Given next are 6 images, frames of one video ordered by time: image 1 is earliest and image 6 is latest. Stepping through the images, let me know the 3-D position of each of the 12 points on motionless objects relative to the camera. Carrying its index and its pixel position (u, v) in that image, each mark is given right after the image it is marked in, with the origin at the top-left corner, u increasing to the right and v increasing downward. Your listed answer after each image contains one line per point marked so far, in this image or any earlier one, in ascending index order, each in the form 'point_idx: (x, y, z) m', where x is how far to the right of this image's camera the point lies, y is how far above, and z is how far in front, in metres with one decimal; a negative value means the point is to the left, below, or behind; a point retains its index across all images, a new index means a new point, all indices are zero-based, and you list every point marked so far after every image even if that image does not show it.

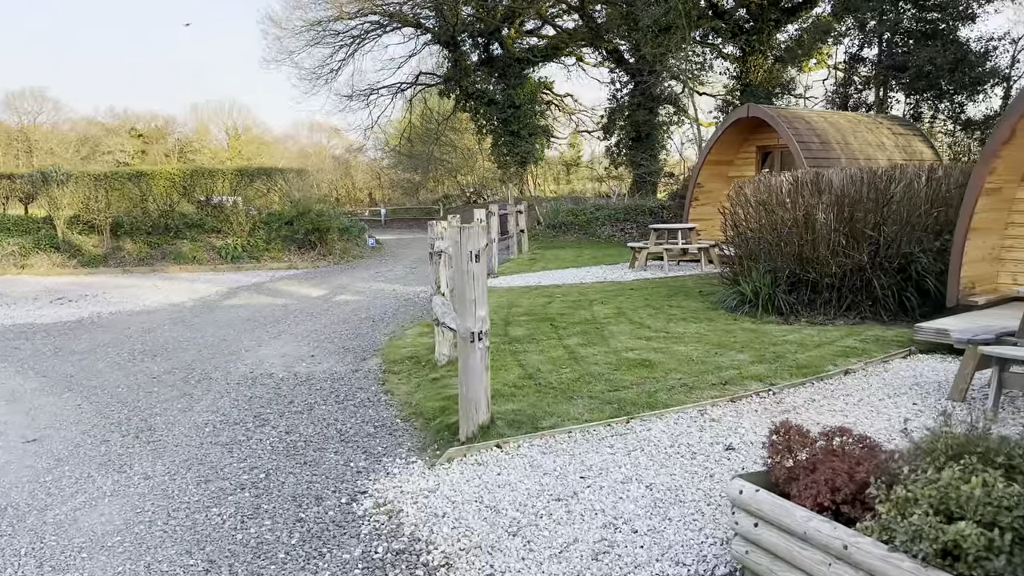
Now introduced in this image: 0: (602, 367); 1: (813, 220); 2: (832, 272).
0: (+0.6, -0.5, +5.4) m
1: (+2.9, +0.6, +7.7) m
2: (+3.1, +0.1, +7.7) m
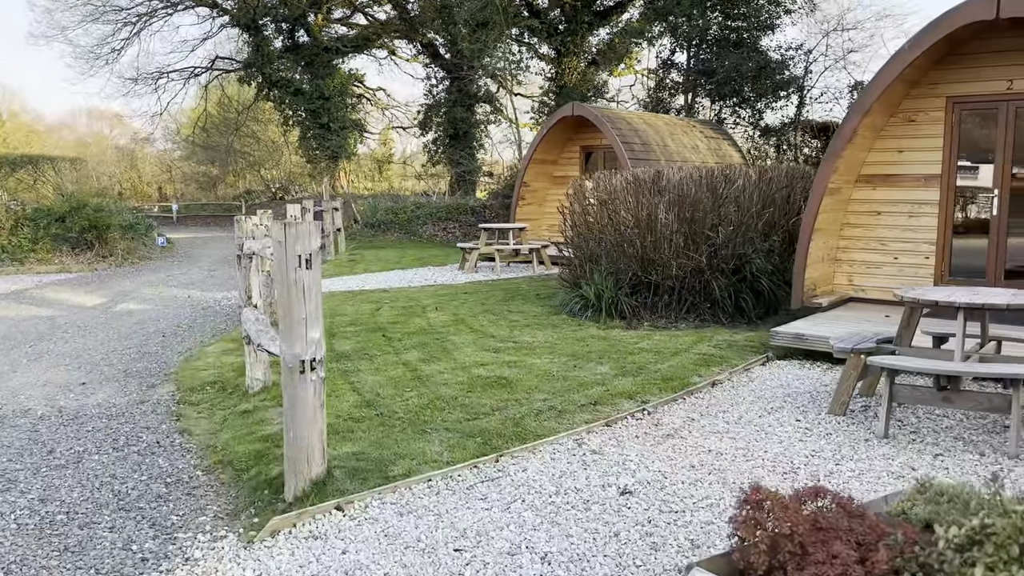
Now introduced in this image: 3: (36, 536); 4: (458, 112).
0: (-0.3, -0.6, +4.6) m
1: (+1.3, +0.6, +7.4) m
2: (+1.5, +0.1, +7.5) m
3: (-1.7, -0.9, +3.0) m
4: (-1.3, +4.1, +19.4) m
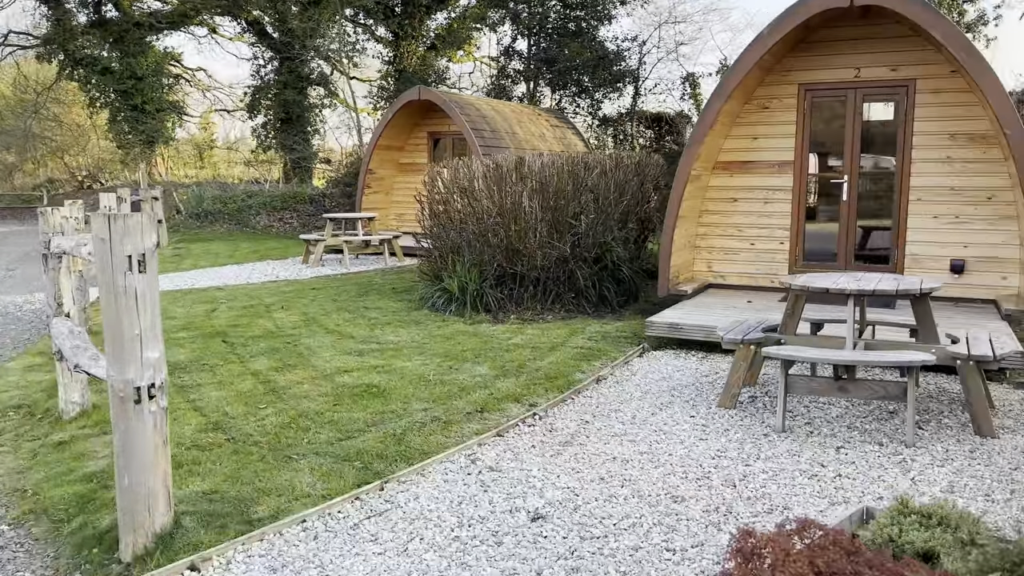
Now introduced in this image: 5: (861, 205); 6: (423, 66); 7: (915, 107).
0: (-1.0, -0.6, +4.1) m
1: (+0.1, +0.7, +7.1) m
2: (+0.3, +0.2, +7.2) m
3: (-2.0, -0.9, +2.2) m
4: (-5.0, +4.3, +18.3) m
5: (+2.7, +0.6, +6.4) m
6: (-2.1, +5.0, +18.3) m
7: (+3.0, +1.3, +6.1) m
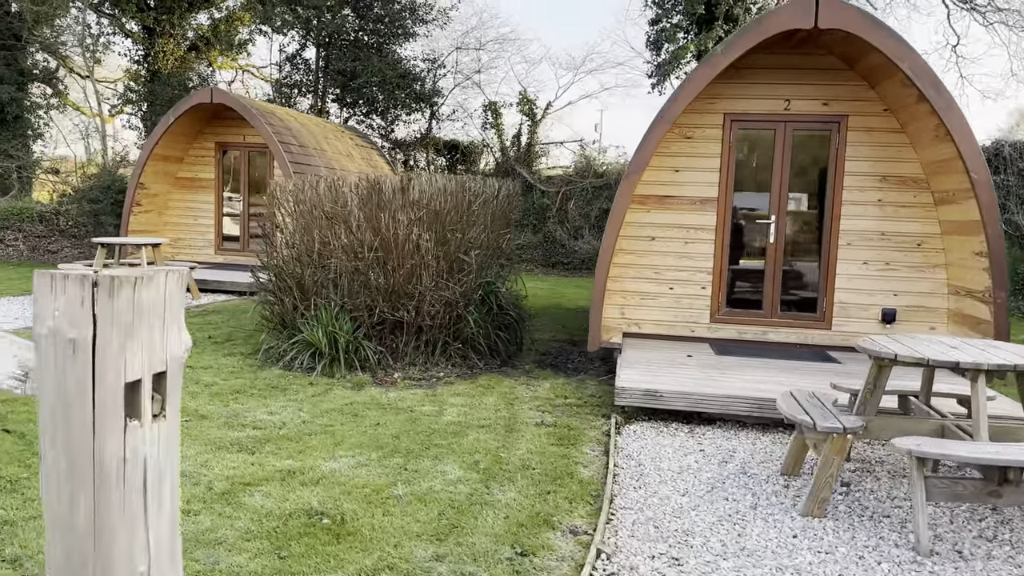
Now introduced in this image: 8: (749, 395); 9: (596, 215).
0: (-0.8, -0.8, +2.5) m
1: (-0.8, +0.3, +5.8) m
2: (-0.6, -0.2, +5.9) m
3: (-1.2, -1.1, +0.4) m
4: (-9.0, +3.6, +14.9) m
5: (+2.0, +0.3, +5.9) m
6: (-6.3, +4.3, +15.9) m
7: (+2.4, +1.0, +5.8) m
8: (+1.2, -0.6, +4.3) m
9: (+1.6, +1.4, +15.2) m
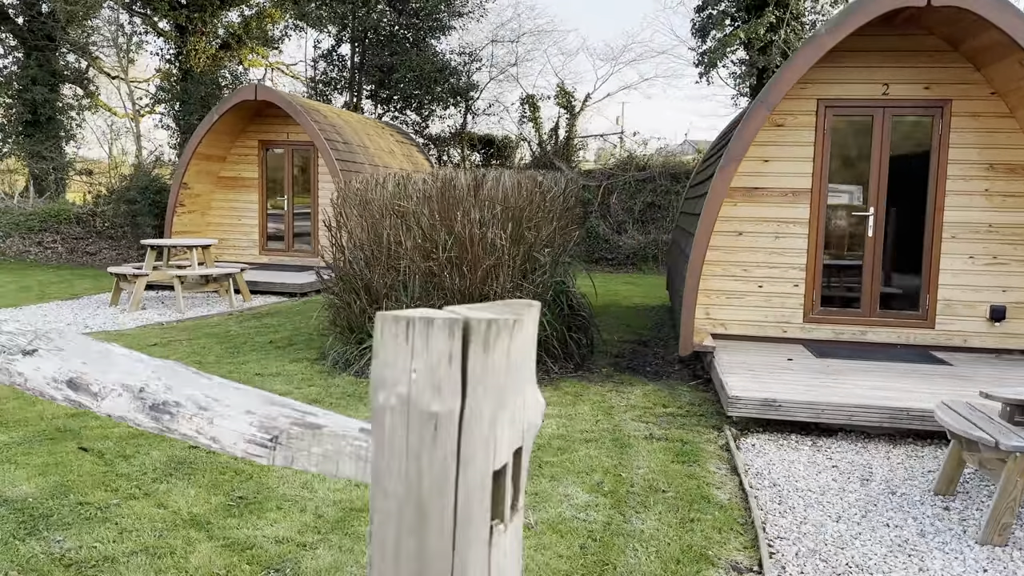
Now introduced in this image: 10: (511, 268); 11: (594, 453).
0: (-0.3, -0.9, +2.3) m
1: (-0.2, +0.3, +5.5) m
2: (-0.1, -0.2, +5.6) m
3: (-0.8, -1.2, +0.1) m
4: (-8.3, +3.6, +14.8) m
5: (+2.5, +0.3, +5.5) m
6: (-5.6, +4.3, +15.7) m
7: (+2.9, +1.0, +5.4) m
8: (+1.7, -0.6, +3.9) m
9: (+2.3, +1.4, +14.9) m
10: (0.0, +0.1, +5.6) m
11: (+0.4, -0.7, +3.6) m
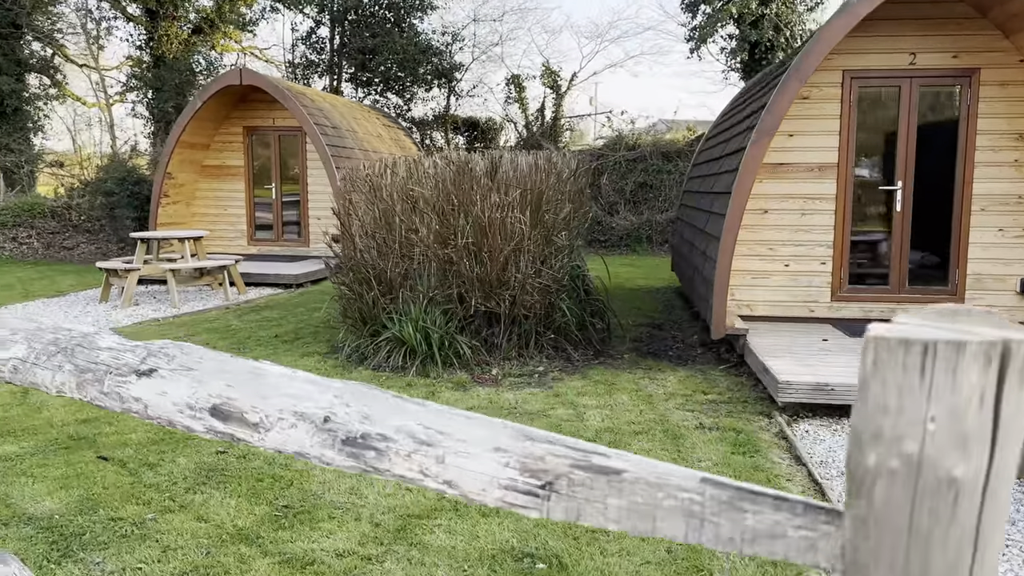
0: (-0.1, -0.8, +2.1) m
1: (-0.1, +0.4, +5.3) m
2: (+0.1, -0.1, +5.4) m
3: (-0.4, -1.2, 0.0) m
4: (-8.5, +3.6, +14.3) m
5: (+2.7, +0.5, +5.4) m
6: (-5.9, +4.4, +15.2) m
7: (+3.0, +1.2, +5.3) m
8: (+1.9, -0.4, +3.8) m
9: (+2.1, +1.8, +14.7) m
10: (+0.1, +0.2, +5.4) m
11: (+0.6, -0.7, +3.5) m
